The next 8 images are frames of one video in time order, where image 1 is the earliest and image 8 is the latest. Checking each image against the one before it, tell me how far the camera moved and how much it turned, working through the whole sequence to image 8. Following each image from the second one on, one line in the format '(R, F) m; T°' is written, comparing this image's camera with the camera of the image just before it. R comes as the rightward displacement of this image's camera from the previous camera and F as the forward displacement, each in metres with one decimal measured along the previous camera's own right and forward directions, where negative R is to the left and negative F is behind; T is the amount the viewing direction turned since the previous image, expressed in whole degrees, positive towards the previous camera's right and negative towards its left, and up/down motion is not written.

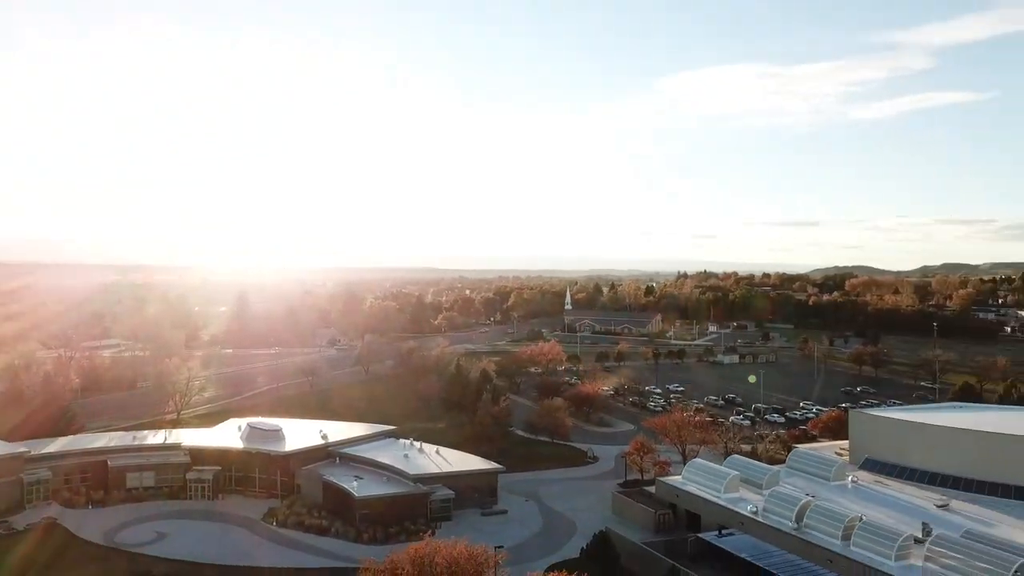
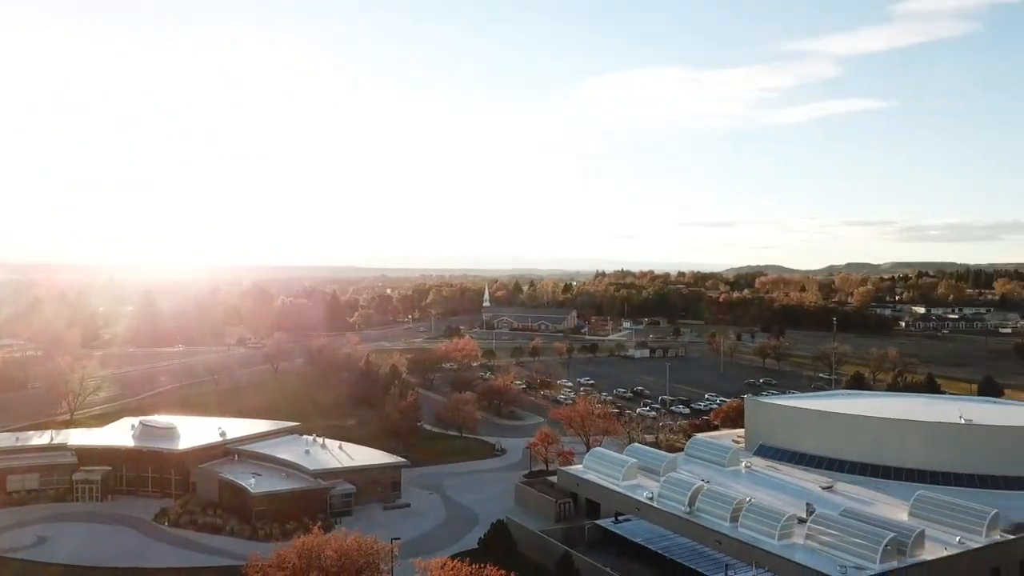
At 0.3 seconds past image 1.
(+1.0, +0.1) m; +6°
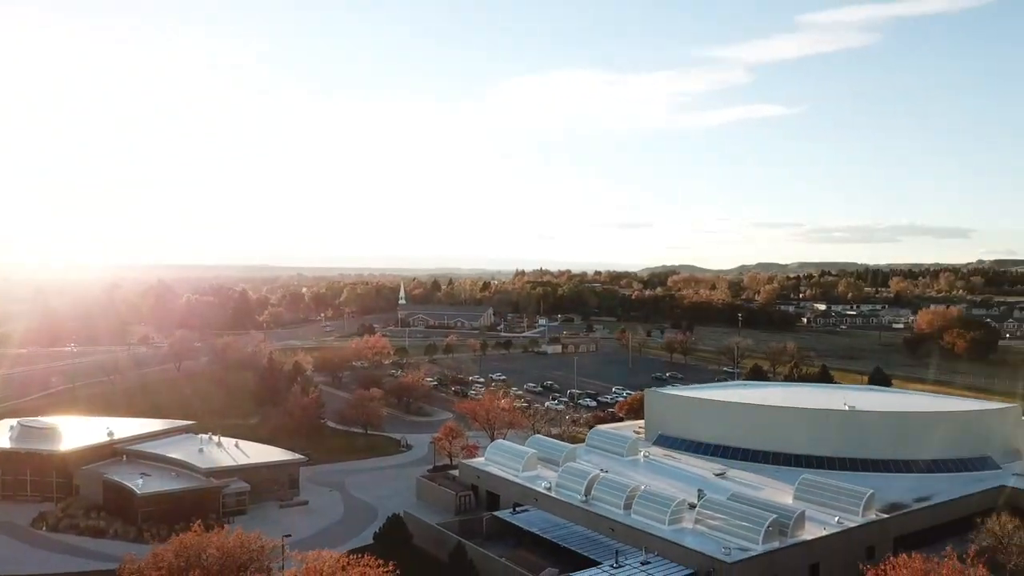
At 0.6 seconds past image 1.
(+0.9, +0.1) m; +6°
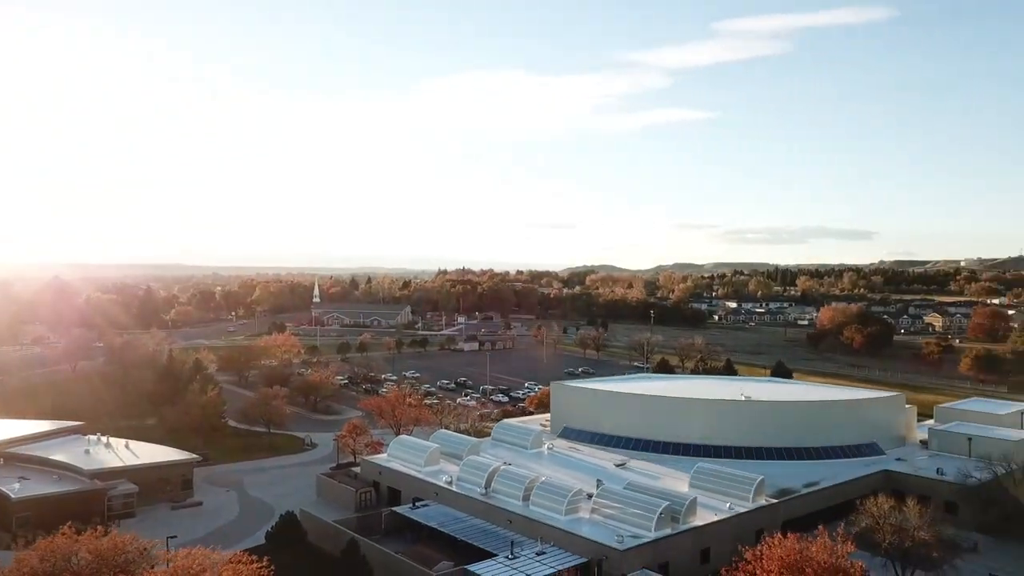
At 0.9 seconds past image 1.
(+0.9, +0.1) m; +6°
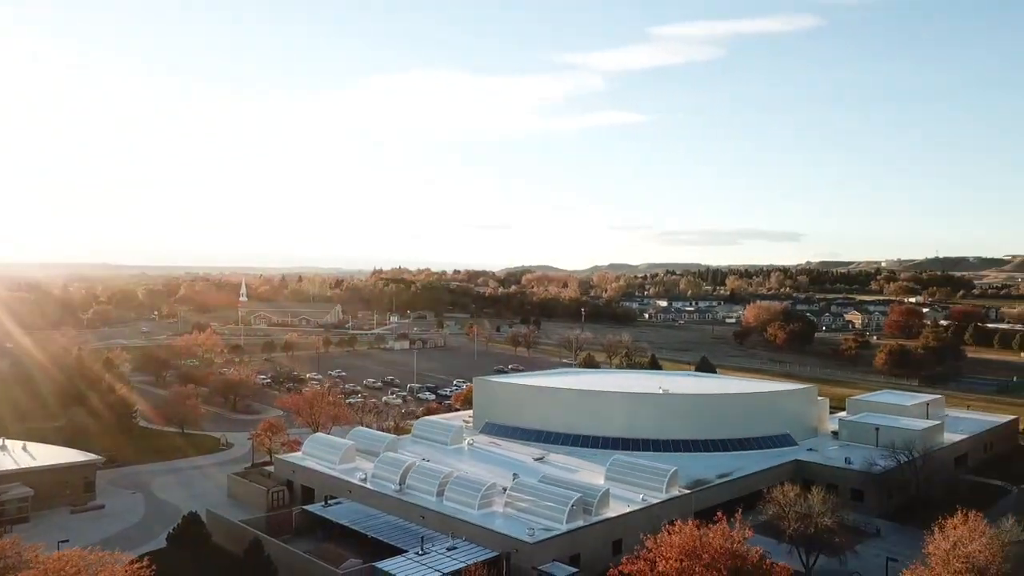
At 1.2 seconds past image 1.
(+0.8, +0.2) m; +5°
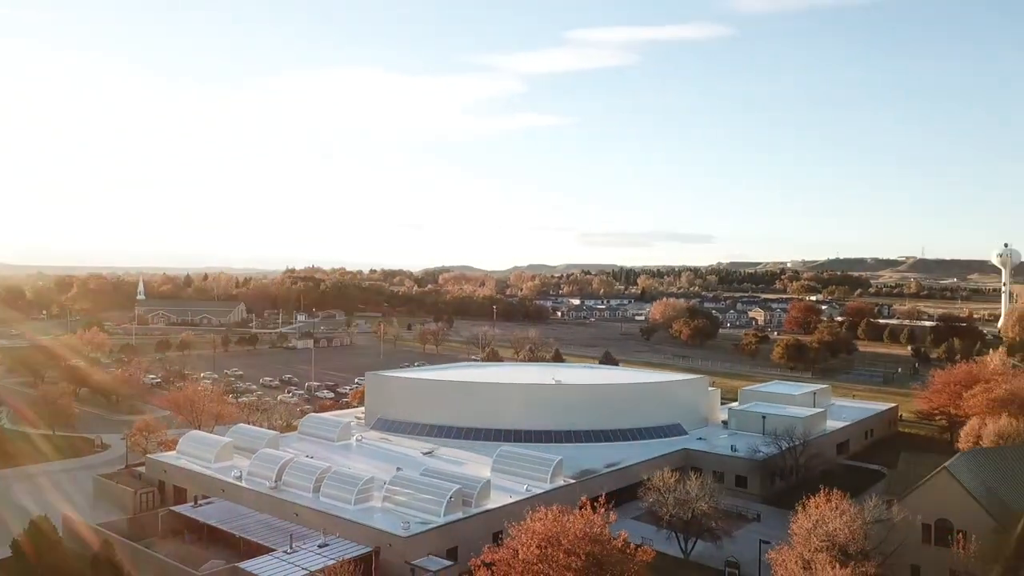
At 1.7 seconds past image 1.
(+1.2, +0.5) m; +6°
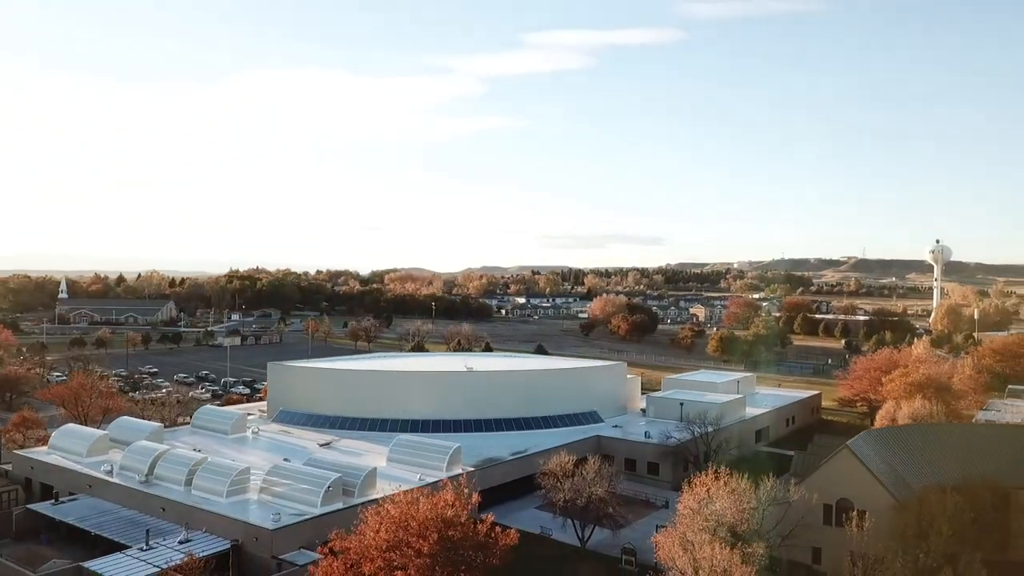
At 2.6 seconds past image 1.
(+1.8, +1.1) m; +3°
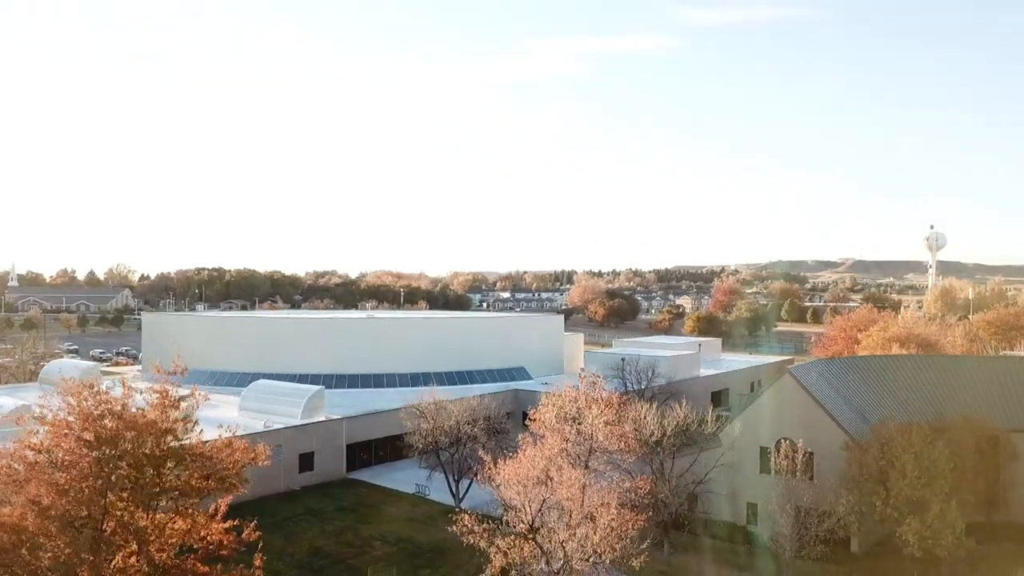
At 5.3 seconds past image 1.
(+3.1, +4.2) m; 0°
